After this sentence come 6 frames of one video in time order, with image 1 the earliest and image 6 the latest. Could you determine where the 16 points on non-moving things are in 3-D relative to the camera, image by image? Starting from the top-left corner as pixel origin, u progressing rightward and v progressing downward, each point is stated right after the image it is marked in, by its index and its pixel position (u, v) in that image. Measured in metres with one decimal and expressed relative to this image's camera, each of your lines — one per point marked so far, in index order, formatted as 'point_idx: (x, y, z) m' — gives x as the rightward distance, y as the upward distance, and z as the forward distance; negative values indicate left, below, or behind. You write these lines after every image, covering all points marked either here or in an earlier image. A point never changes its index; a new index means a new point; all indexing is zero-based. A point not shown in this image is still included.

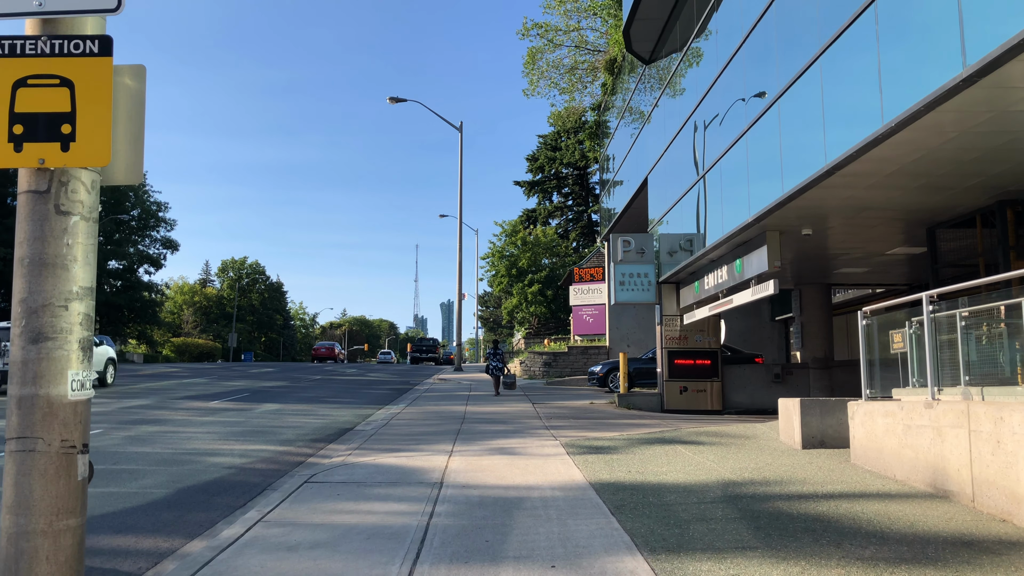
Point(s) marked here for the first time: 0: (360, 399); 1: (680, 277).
0: (-3.1, -2.3, +17.6) m
1: (+3.1, +0.2, +15.6) m
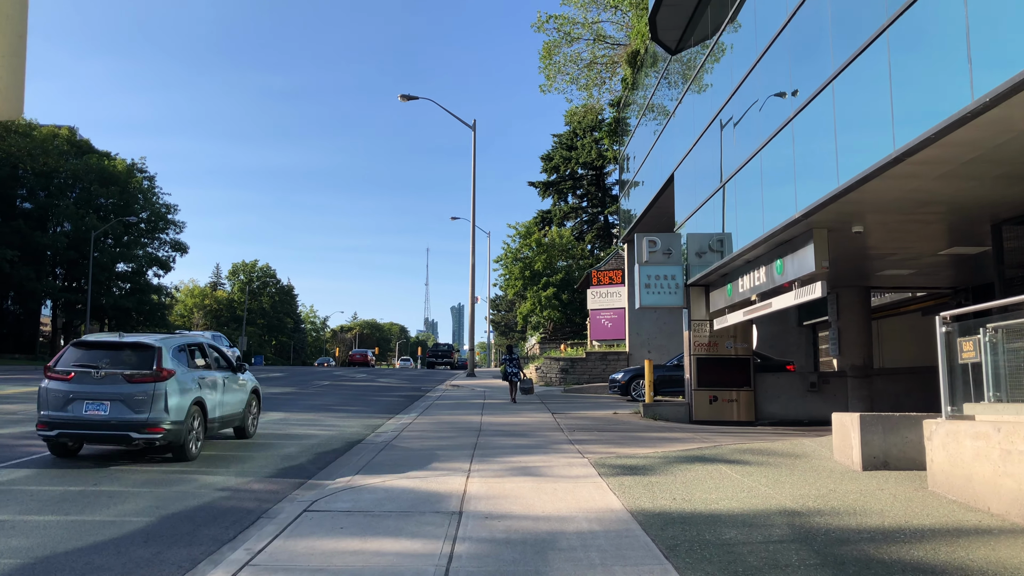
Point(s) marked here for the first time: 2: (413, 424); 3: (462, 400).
0: (-2.7, -2.3, +16.7) m
1: (+3.4, +0.2, +14.6) m
2: (-1.5, -2.1, +13.4) m
3: (-1.1, -2.5, +19.2) m
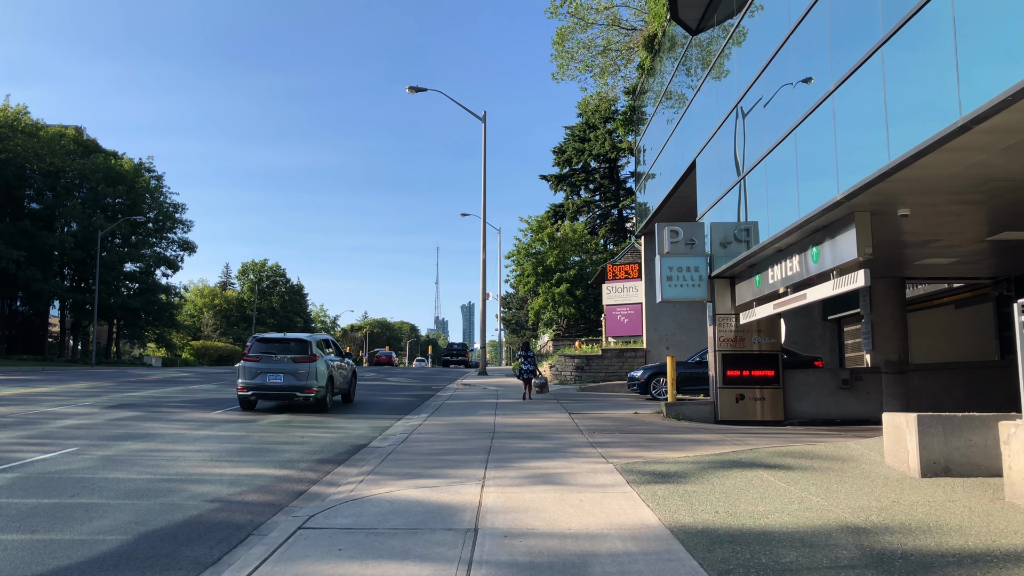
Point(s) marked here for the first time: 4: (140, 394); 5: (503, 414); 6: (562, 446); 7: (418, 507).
0: (-2.5, -2.2, +16.0) m
1: (+3.6, +0.3, +13.8) m
2: (-1.3, -2.0, +12.7) m
3: (-0.8, -2.4, +18.4) m
4: (-8.2, -2.3, +19.0) m
5: (-0.2, -2.1, +14.4) m
6: (+0.6, -1.8, +10.0) m
7: (-0.7, -1.6, +6.2) m
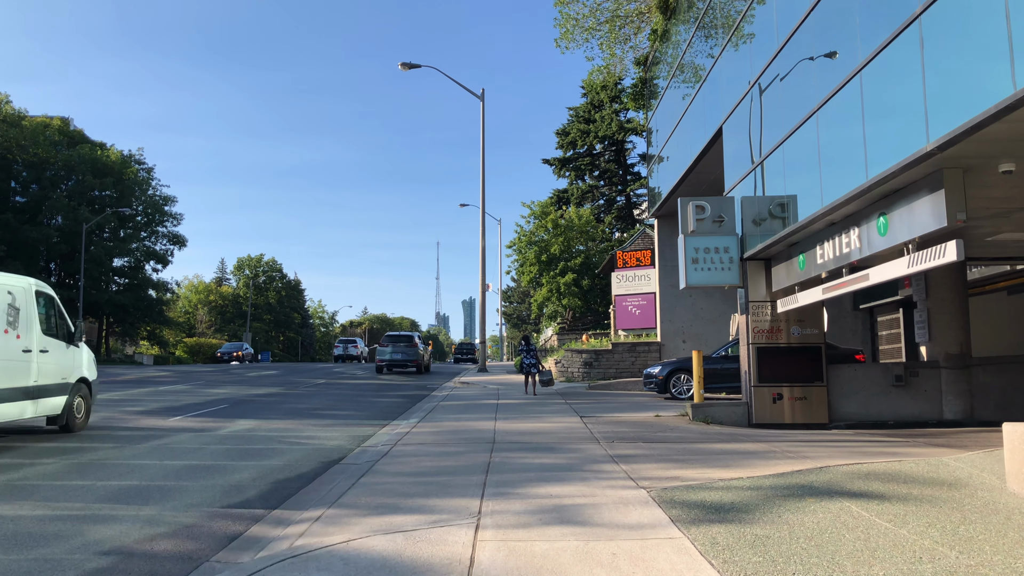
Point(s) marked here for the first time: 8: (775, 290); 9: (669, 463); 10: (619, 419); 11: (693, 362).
0: (-2.4, -2.0, +14.1) m
1: (+3.7, +0.5, +12.0) m
2: (-1.3, -1.8, +10.8) m
3: (-0.8, -2.1, +16.6) m
4: (-8.1, -2.1, +17.1) m
5: (-0.1, -1.9, +12.6) m
6: (+0.6, -1.6, +8.1) m
7: (-0.6, -1.4, +4.3) m
8: (+3.7, 0.0, +12.2) m
9: (+1.5, -1.6, +8.1) m
10: (+1.5, -1.9, +12.2) m
11: (+2.7, -1.1, +12.6) m
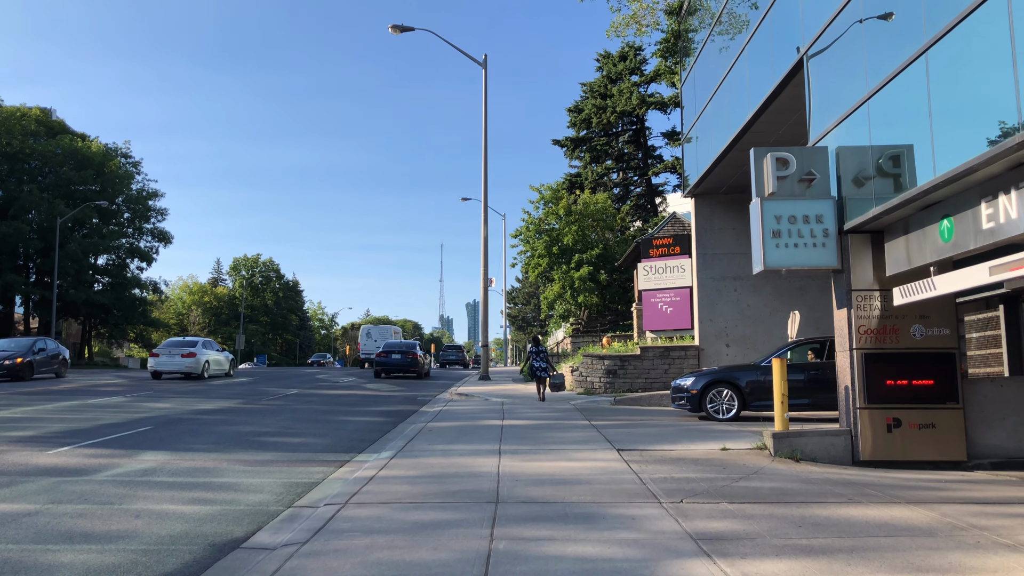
0: (-2.3, -1.9, +10.7) m
1: (+3.8, +0.7, +8.5) m
2: (-1.2, -1.7, +7.4) m
3: (-0.6, -2.0, +13.1) m
4: (-8.0, -2.0, +13.7) m
5: (0.0, -1.7, +9.1) m
6: (+0.7, -1.5, +4.7) m
7: (-0.6, -1.2, +0.9) m
8: (+3.9, +0.1, +8.7) m
9: (+1.6, -1.5, +4.7) m
10: (+1.6, -1.7, +8.7) m
11: (+2.8, -0.9, +9.1) m
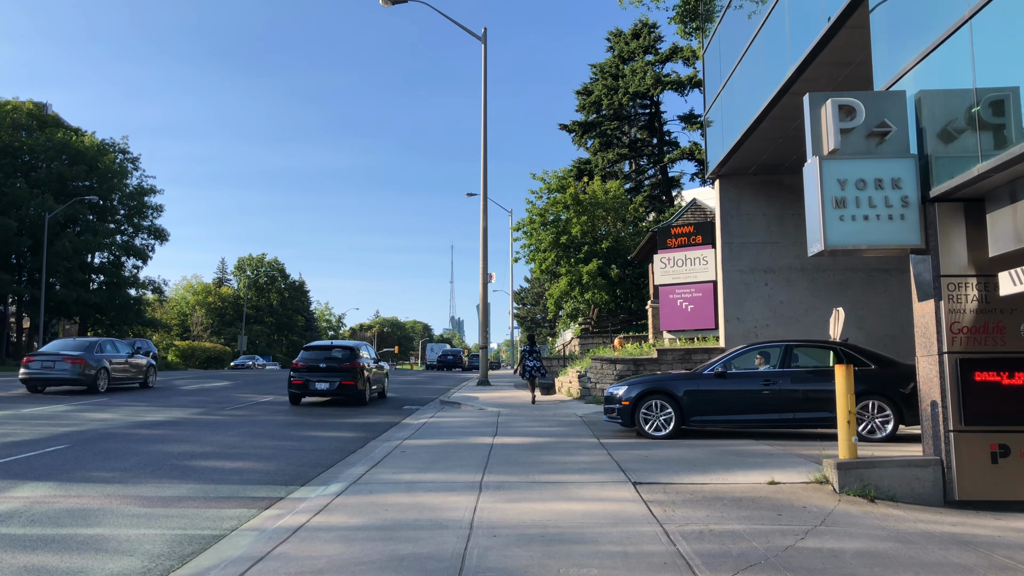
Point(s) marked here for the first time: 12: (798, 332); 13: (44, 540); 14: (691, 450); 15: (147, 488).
0: (-2.4, -1.7, +8.6) m
1: (+3.6, +0.8, +6.4) m
2: (-1.3, -1.5, +5.3) m
3: (-0.7, -1.9, +11.0) m
4: (-8.1, -1.9, +11.8) m
5: (-0.1, -1.6, +7.0) m
6: (+0.5, -1.3, +2.6) m
7: (-0.8, -1.1, -1.2) m
8: (+3.7, +0.3, +6.6) m
9: (+1.4, -1.3, +2.6) m
10: (+1.5, -1.6, +6.6) m
11: (+2.6, -0.8, +7.0) m
12: (+4.7, -0.7, +14.0) m
13: (-2.9, -1.6, +5.3) m
14: (+1.8, -1.7, +8.9) m
15: (-3.0, -1.6, +7.0) m
